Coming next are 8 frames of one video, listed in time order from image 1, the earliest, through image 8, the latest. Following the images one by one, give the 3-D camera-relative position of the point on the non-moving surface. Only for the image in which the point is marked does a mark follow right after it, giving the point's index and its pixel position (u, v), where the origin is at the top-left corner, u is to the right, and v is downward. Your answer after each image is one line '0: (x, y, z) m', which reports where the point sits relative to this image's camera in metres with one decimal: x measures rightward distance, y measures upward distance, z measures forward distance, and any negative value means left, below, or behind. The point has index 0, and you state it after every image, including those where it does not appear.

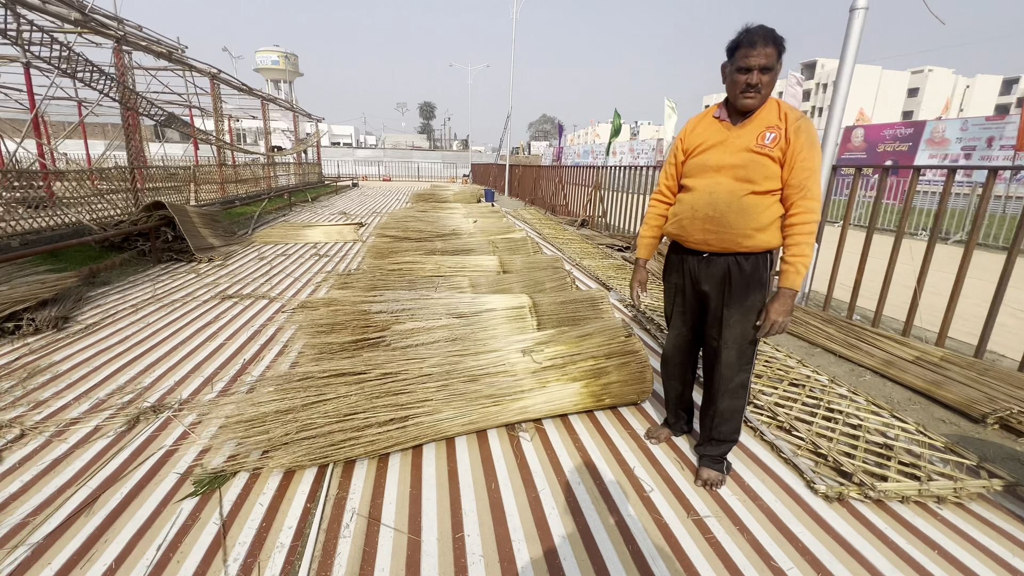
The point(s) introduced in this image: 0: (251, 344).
0: (-1.8, -0.4, +3.1) m
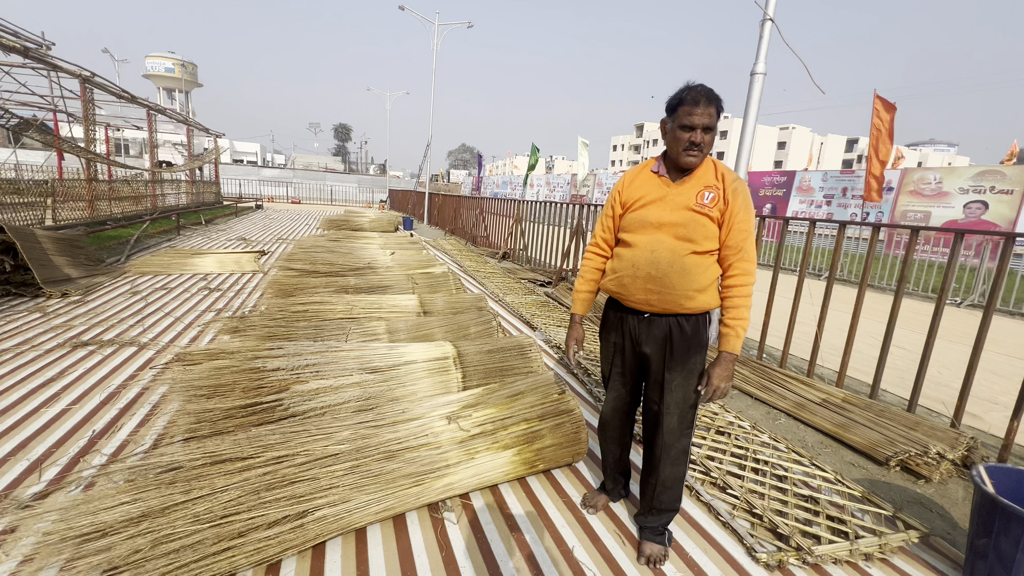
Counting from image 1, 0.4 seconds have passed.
0: (-2.2, -0.7, +2.5) m
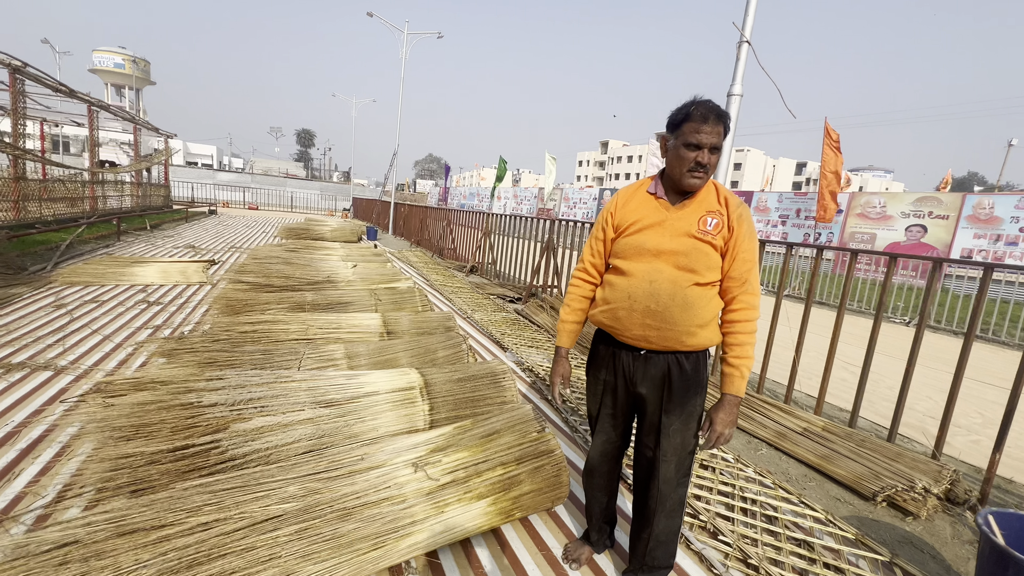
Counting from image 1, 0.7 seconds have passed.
0: (-2.4, -0.8, +2.1) m
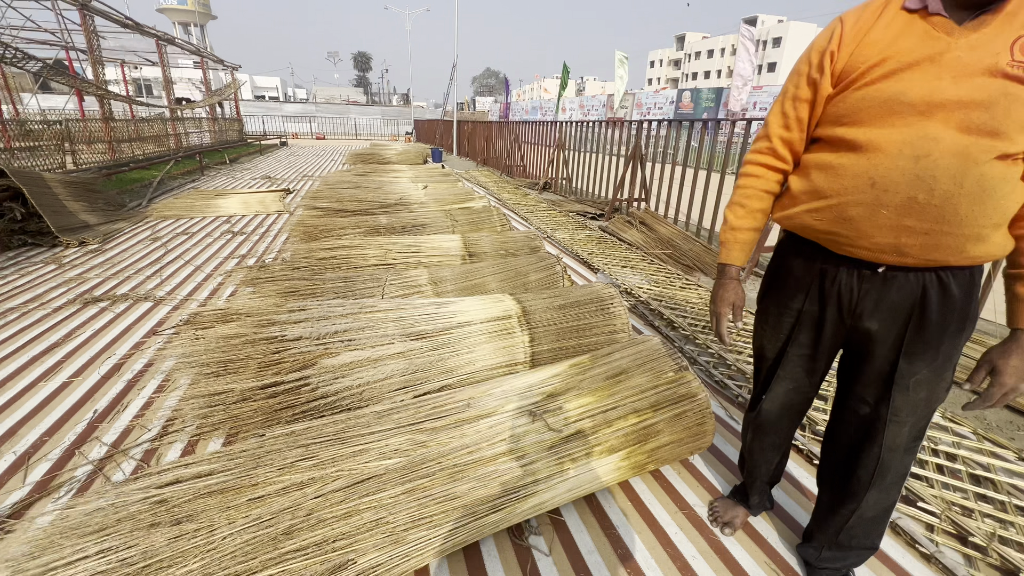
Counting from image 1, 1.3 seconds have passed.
0: (-1.9, -0.4, +2.1) m
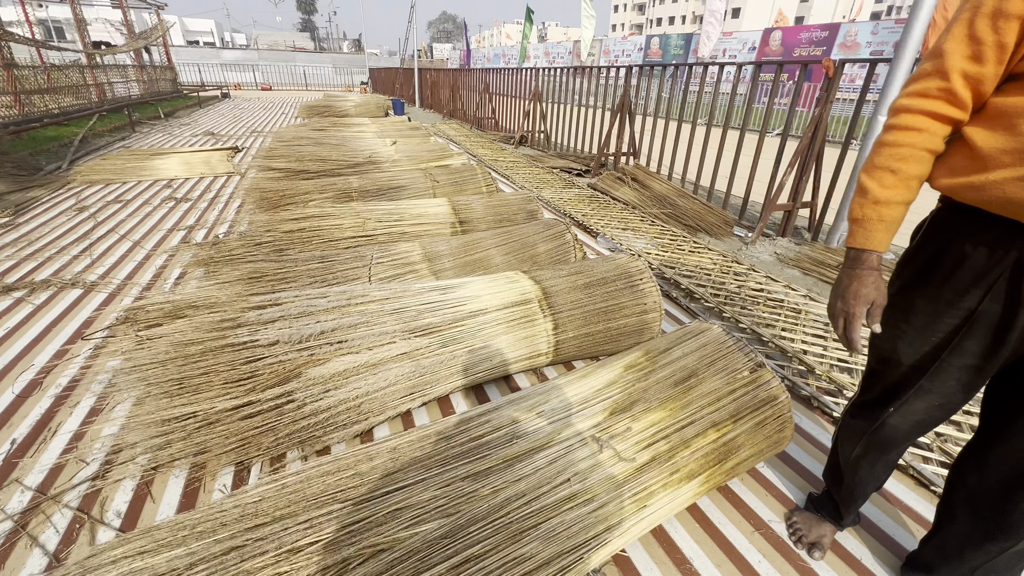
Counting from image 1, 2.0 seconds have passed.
0: (-1.8, -0.4, +1.7) m
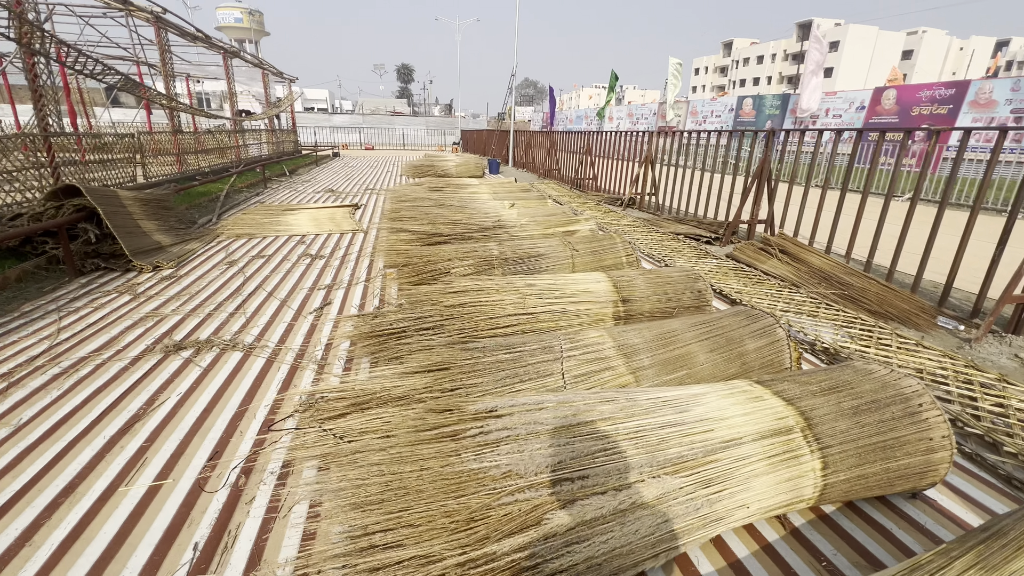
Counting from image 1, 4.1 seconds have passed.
0: (-1.0, -0.7, +1.5) m
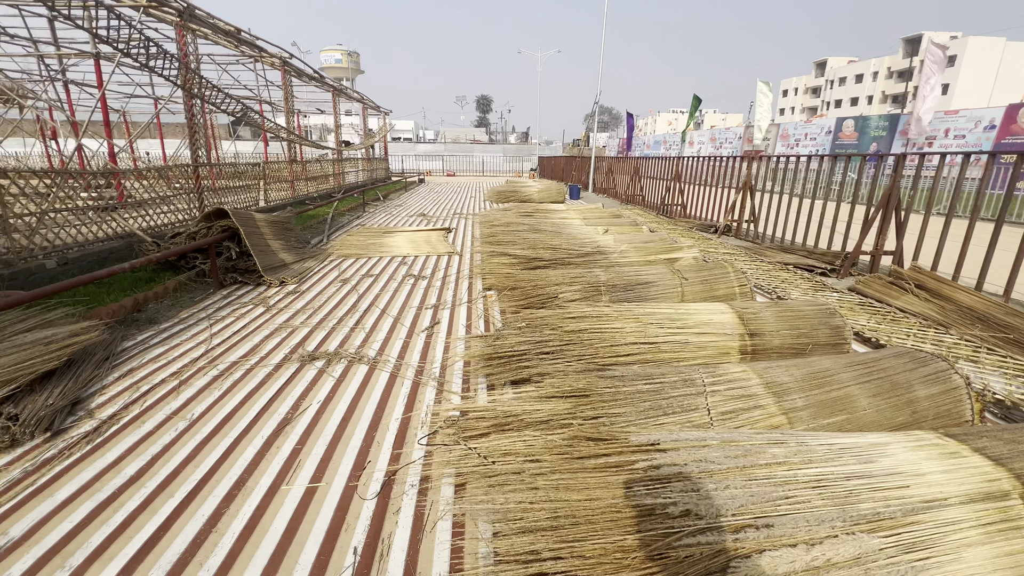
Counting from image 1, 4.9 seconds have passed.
0: (-0.5, -0.8, +1.6) m
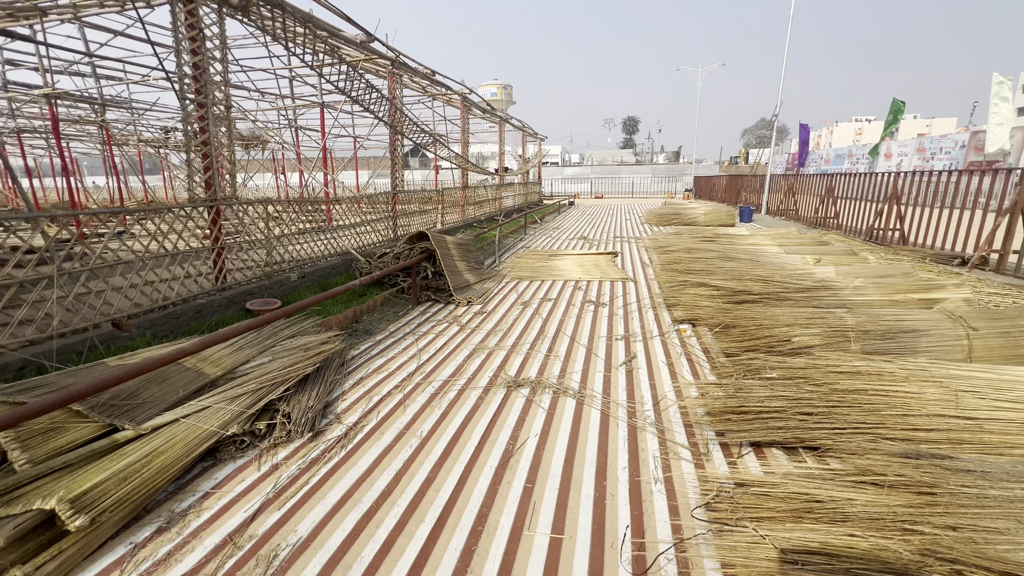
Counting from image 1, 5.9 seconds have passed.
0: (+0.3, -0.9, +1.4) m
